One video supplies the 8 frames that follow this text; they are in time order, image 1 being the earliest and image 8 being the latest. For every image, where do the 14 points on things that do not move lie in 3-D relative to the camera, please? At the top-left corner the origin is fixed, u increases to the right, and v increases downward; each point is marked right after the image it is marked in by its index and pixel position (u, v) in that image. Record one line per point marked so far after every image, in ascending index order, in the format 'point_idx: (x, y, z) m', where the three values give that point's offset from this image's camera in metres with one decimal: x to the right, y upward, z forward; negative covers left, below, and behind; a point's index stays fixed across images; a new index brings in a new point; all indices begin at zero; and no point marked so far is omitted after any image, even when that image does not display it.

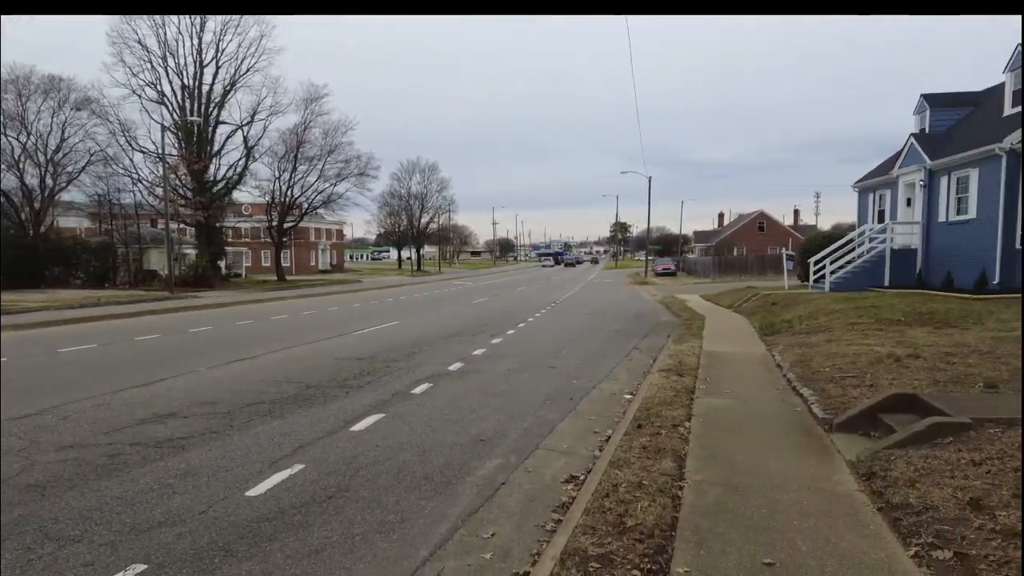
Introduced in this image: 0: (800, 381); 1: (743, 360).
0: (+3.5, -1.1, +8.0) m
1: (+3.7, -1.2, +10.6) m
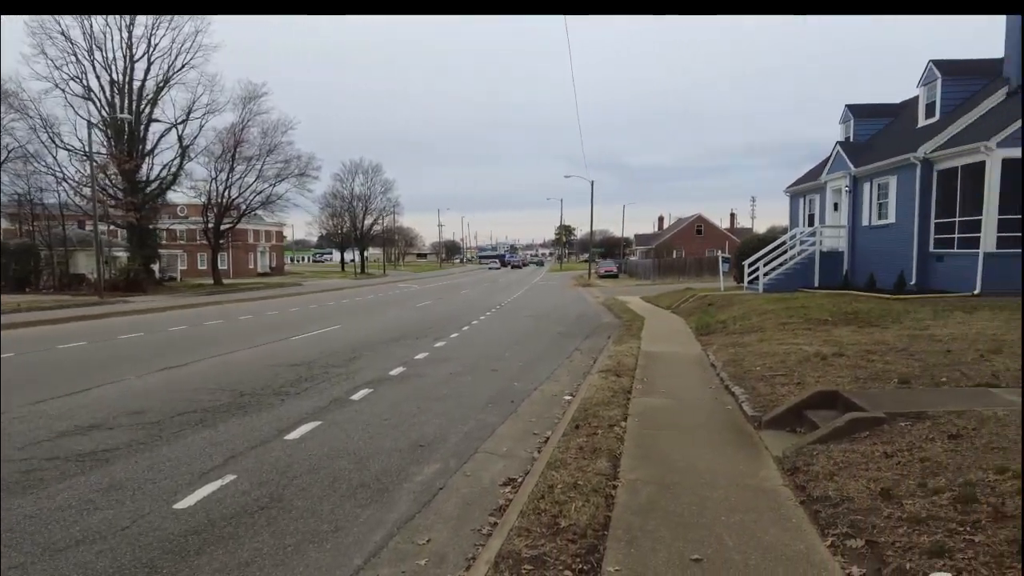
0: (+2.8, -1.2, +8.3) m
1: (+2.8, -1.2, +10.9) m
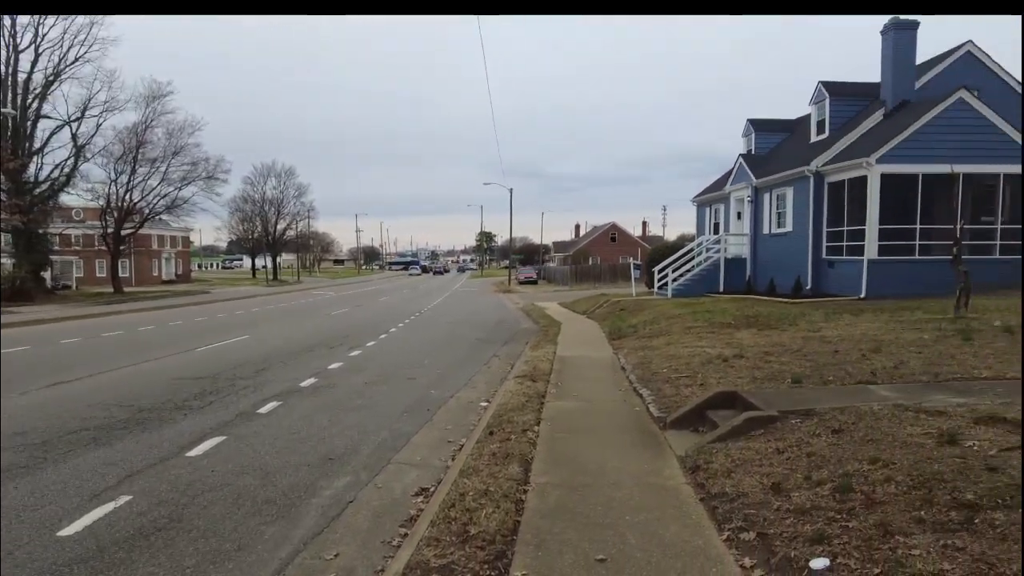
0: (+1.7, -1.3, +8.6) m
1: (+1.4, -1.3, +11.2) m
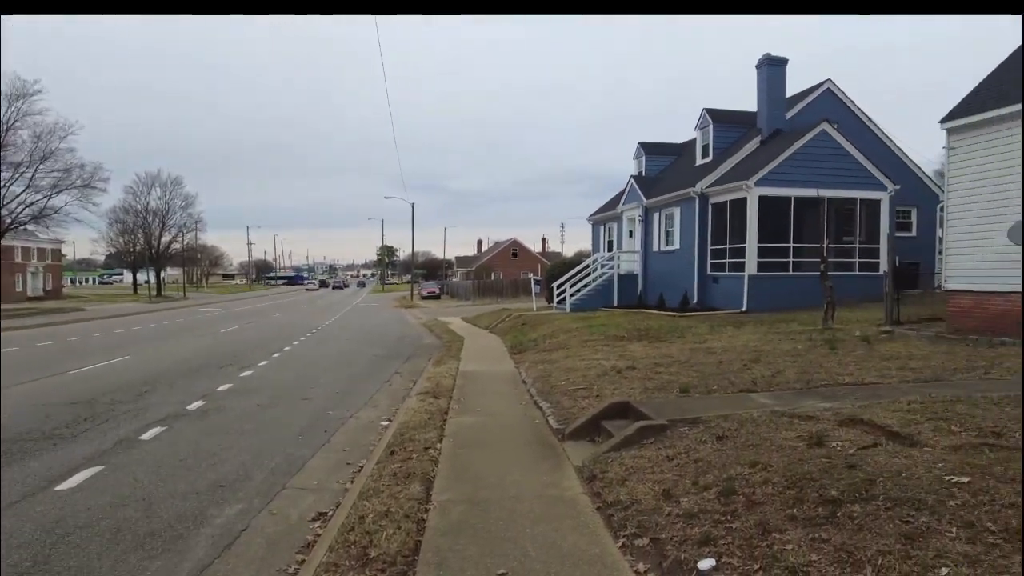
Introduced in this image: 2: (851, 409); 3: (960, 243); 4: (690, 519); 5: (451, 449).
0: (+0.4, -1.5, +8.8) m
1: (-0.3, -1.6, +11.3) m
2: (+2.8, -1.0, +5.4) m
3: (+7.8, +0.8, +11.5) m
4: (+1.0, -1.4, +3.9) m
5: (-0.6, -1.6, +6.4) m
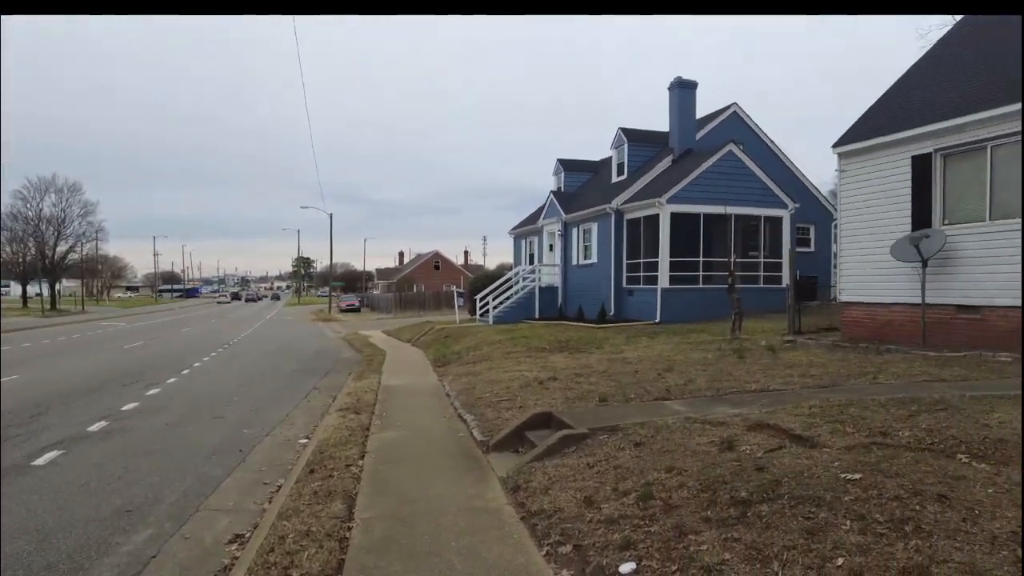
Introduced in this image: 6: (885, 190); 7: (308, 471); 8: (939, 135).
0: (-0.7, -1.6, +8.8) m
1: (-1.6, -1.8, +11.2) m
2: (+2.2, -1.1, +5.8) m
3: (+6.4, +0.6, +12.4) m
4: (+0.6, -1.4, +4.0) m
5: (-1.3, -1.7, +6.3) m
6: (+6.7, +1.7, +11.8) m
7: (-1.9, -1.7, +6.2) m
8: (+7.0, +2.5, +10.8) m
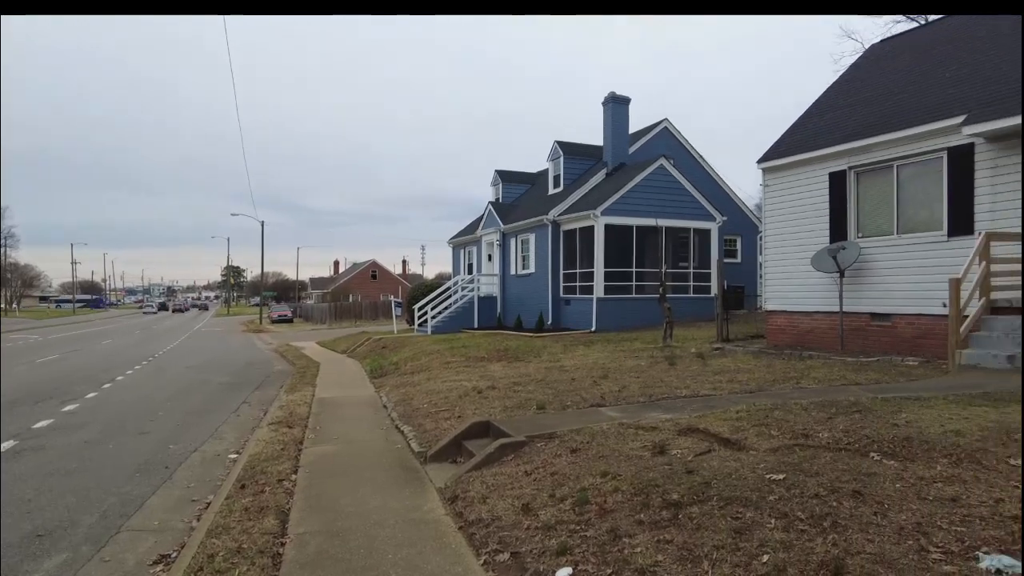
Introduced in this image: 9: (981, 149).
0: (-1.5, -1.8, +8.7) m
1: (-2.7, -1.9, +11.0) m
2: (+1.6, -1.2, +5.9) m
3: (+5.2, +0.4, +13.0) m
4: (+0.2, -1.5, +4.0) m
5: (-1.9, -1.8, +6.1) m
6: (+5.5, +1.6, +12.4) m
7: (-2.5, -1.8, +6.0) m
8: (+6.0, +2.3, +11.5) m
9: (+6.9, +2.1, +9.7) m
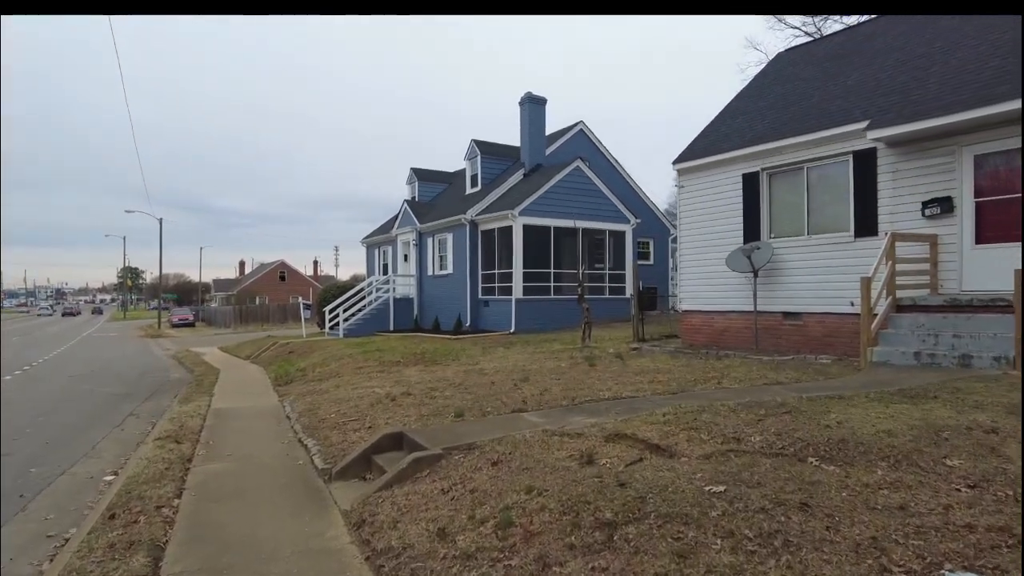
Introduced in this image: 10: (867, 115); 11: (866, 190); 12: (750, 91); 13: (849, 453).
0: (-2.5, -1.8, +8.0) m
1: (-4.0, -1.9, +10.1) m
2: (+0.9, -1.2, +5.6) m
3: (+3.5, +0.4, +13.1) m
4: (-0.2, -1.5, +3.6) m
5: (-2.6, -1.8, +5.4) m
6: (+3.9, +1.6, +12.6) m
7: (-3.2, -1.8, +5.1) m
8: (+4.5, +2.4, +11.7) m
9: (+5.7, +2.1, +10.0) m
10: (+5.5, +2.7, +10.1) m
11: (+5.5, +1.5, +10.2) m
12: (+5.0, +4.1, +13.7) m
13: (+2.1, -1.0, +4.0) m
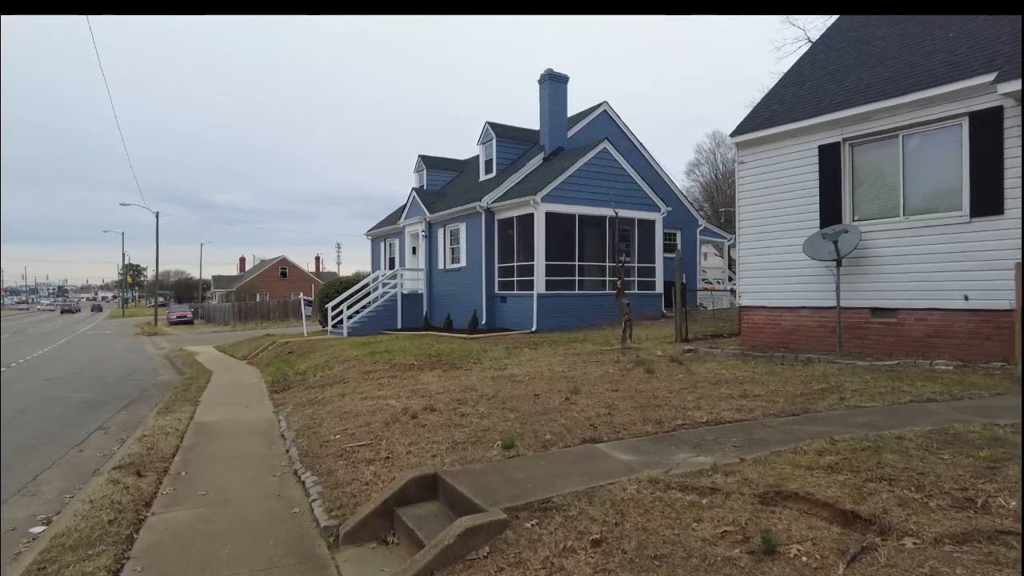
0: (-2.0, -1.6, +6.2) m
1: (-3.4, -1.8, +8.3) m
2: (+1.4, -1.1, +3.8) m
3: (+4.1, +0.5, +11.3) m
4: (+0.3, -1.4, +1.7) m
5: (-2.1, -1.7, +3.6) m
6: (+4.5, +1.7, +10.7) m
7: (-2.6, -1.7, +3.3) m
8: (+5.1, +2.5, +9.9) m
9: (+6.2, +2.2, +8.1) m
10: (+6.1, +2.8, +8.3) m
11: (+6.1, +1.6, +8.3) m
12: (+5.6, +4.3, +11.9) m
13: (+2.6, -0.9, +2.2) m
